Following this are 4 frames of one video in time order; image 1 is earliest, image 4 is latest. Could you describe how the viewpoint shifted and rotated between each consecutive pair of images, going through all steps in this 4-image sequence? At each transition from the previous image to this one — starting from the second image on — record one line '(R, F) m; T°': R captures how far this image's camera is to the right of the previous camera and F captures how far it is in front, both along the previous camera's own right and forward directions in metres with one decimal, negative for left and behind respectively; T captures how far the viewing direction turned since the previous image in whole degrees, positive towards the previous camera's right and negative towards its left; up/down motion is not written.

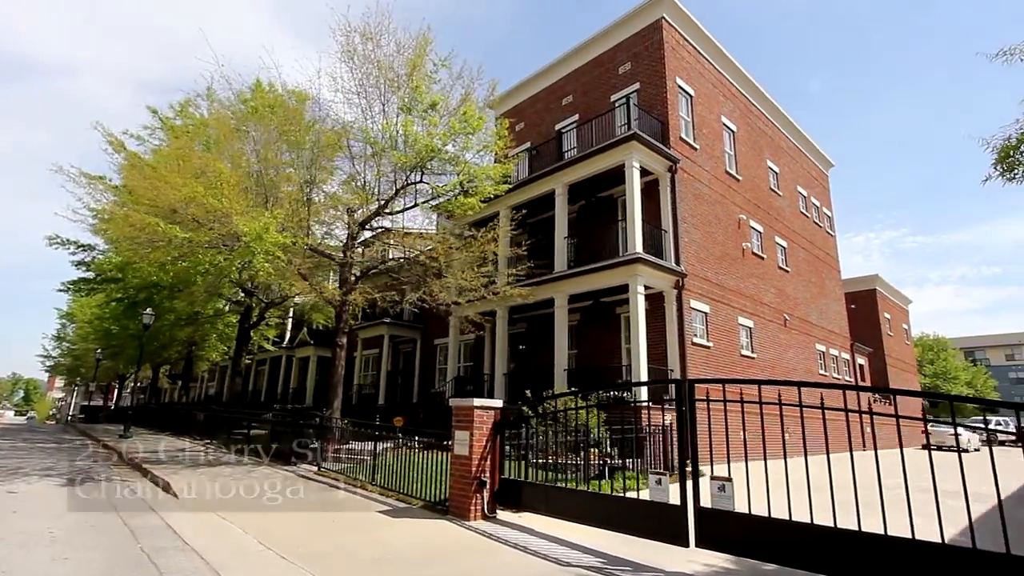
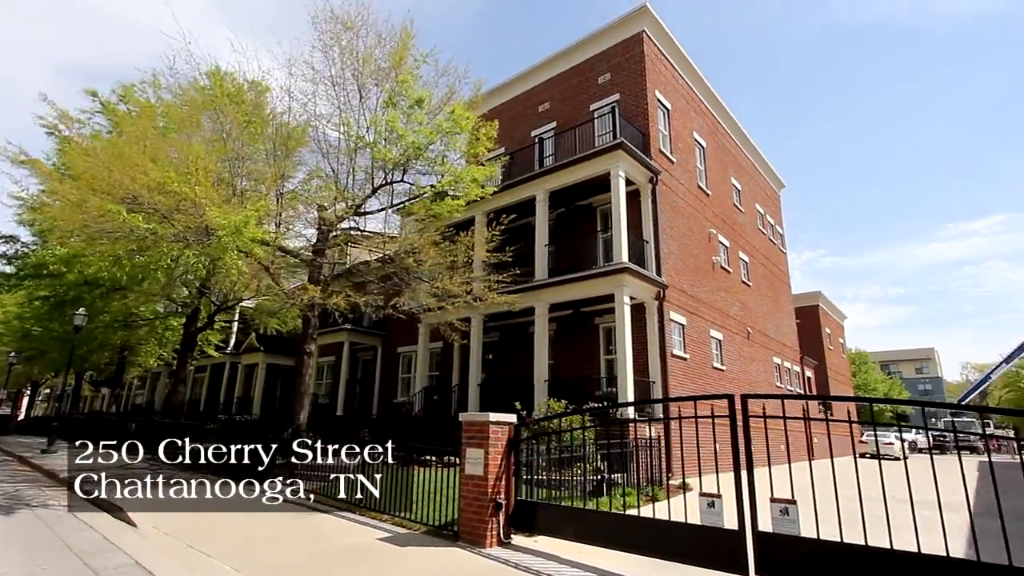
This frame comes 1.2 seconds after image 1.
(-0.9, +0.5) m; +6°
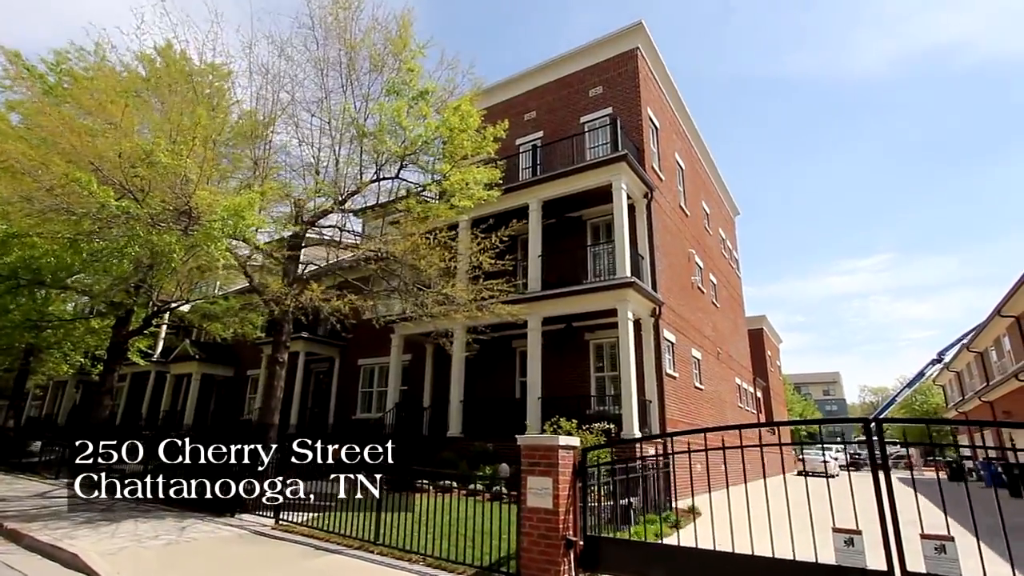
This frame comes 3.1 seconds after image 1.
(-1.4, +0.8) m; +7°
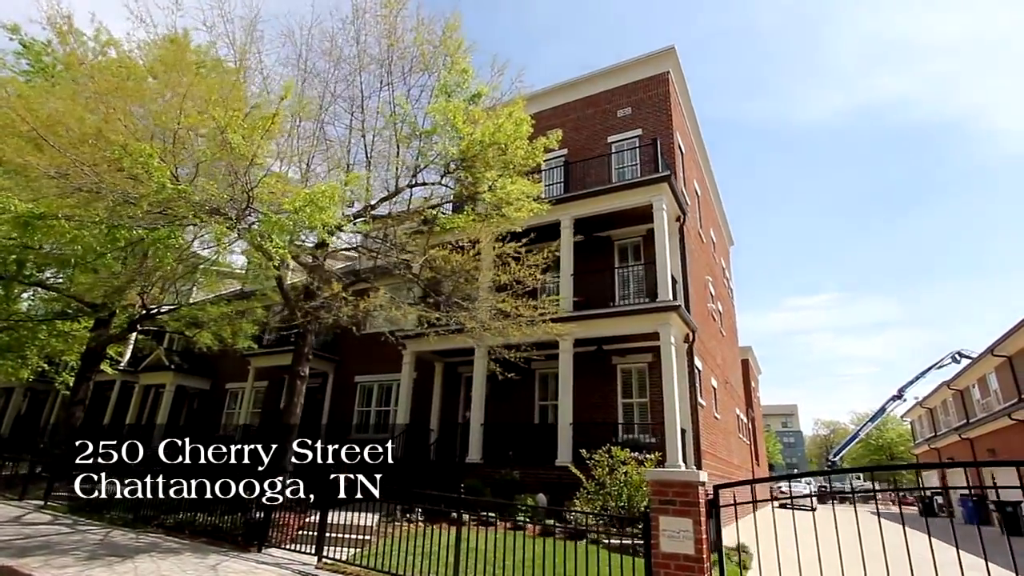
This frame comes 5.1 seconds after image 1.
(-1.5, +0.6) m; +4°
